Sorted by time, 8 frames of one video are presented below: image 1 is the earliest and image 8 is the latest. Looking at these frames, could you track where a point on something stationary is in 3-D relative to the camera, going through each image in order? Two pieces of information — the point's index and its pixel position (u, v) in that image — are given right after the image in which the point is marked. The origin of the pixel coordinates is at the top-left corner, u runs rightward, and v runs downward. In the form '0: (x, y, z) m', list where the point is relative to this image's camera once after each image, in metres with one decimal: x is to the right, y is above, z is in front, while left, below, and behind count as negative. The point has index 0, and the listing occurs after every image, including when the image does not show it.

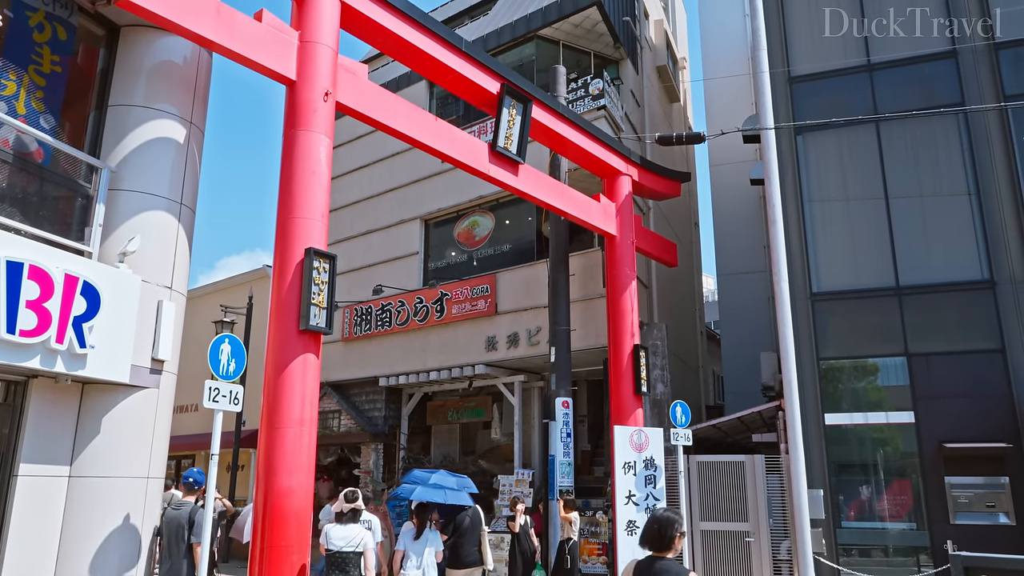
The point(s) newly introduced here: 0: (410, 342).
0: (-2.1, -1.1, +16.2) m
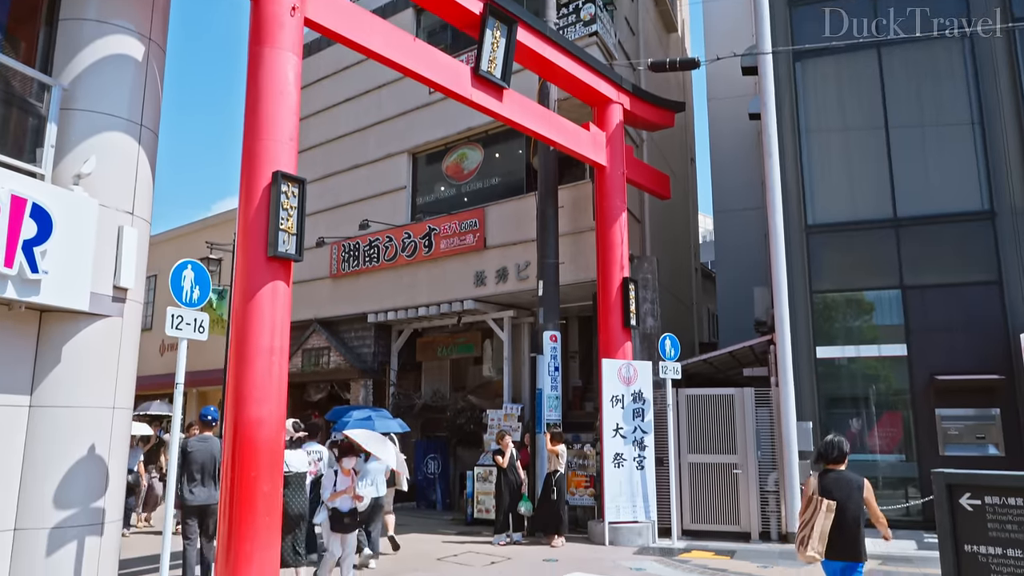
0: (-2.3, +0.2, +15.9) m
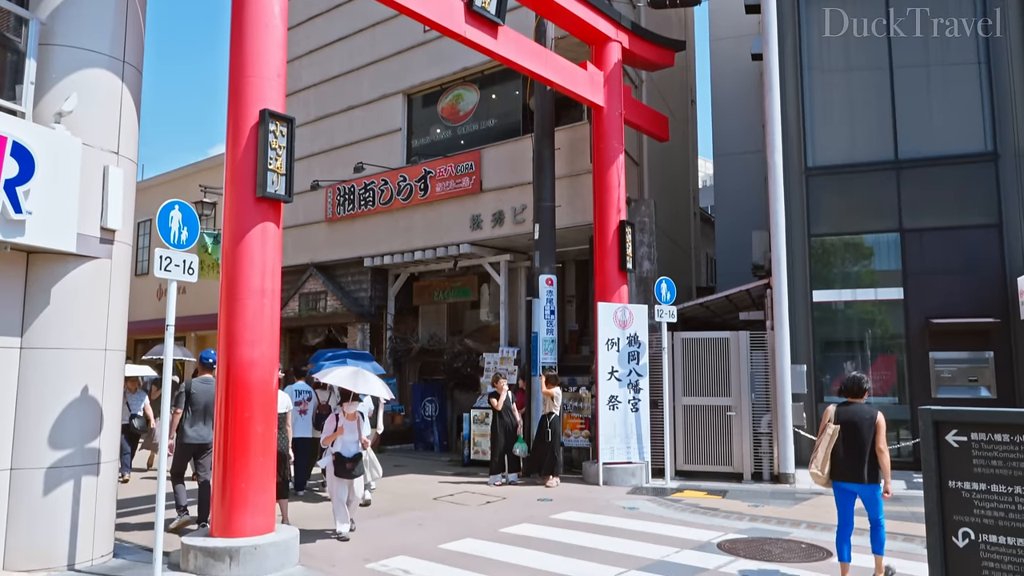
0: (-2.4, +1.4, +15.8) m
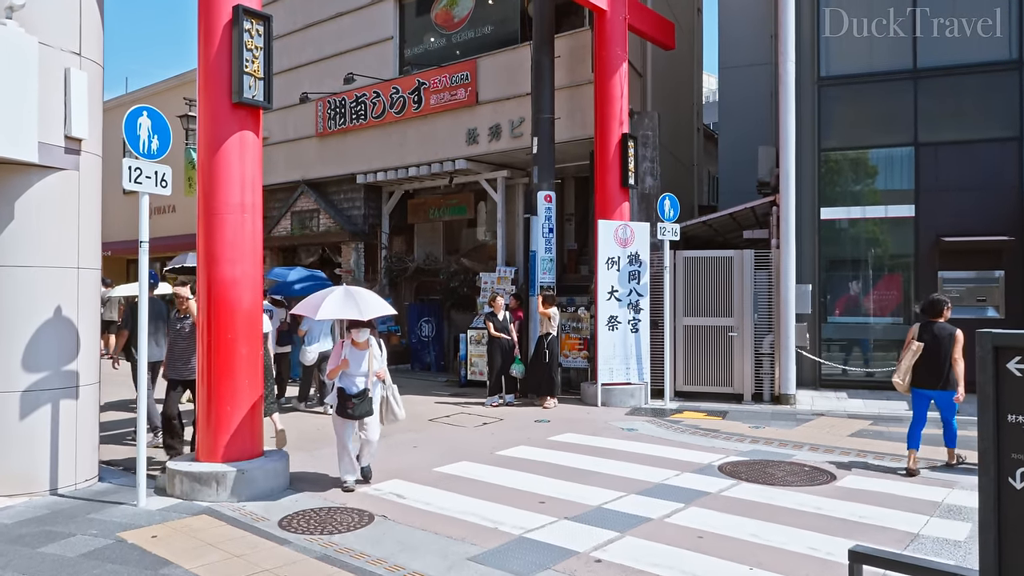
0: (-2.4, +3.0, +15.2) m
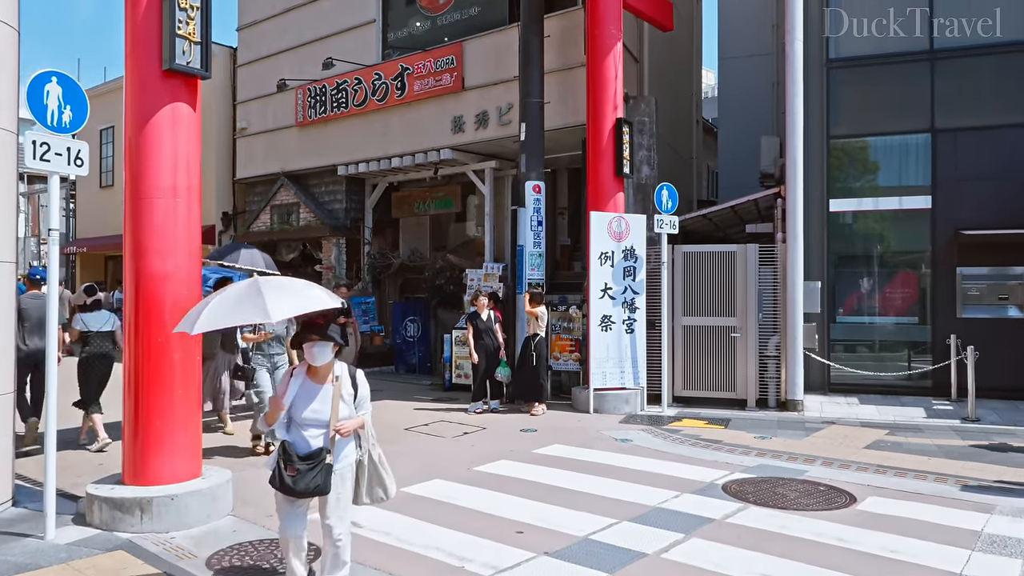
0: (-2.6, +3.0, +14.4) m
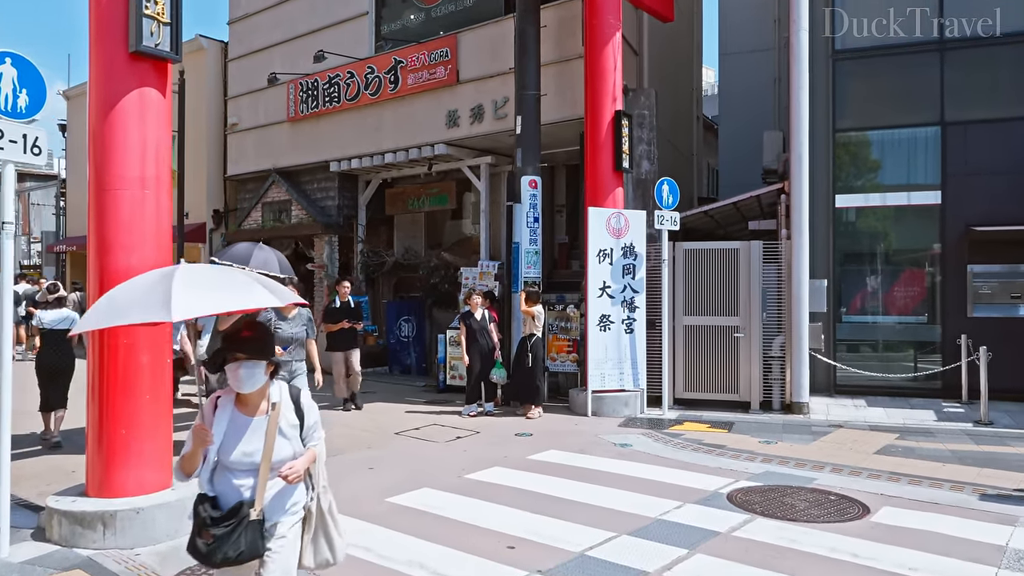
0: (-2.7, +3.1, +14.0) m
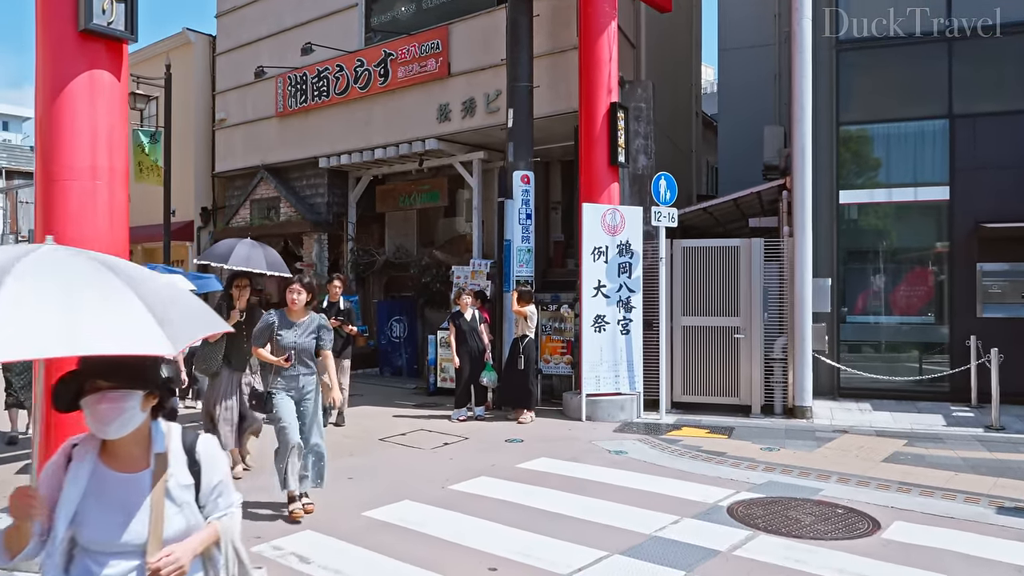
0: (-2.8, +3.1, +13.6) m
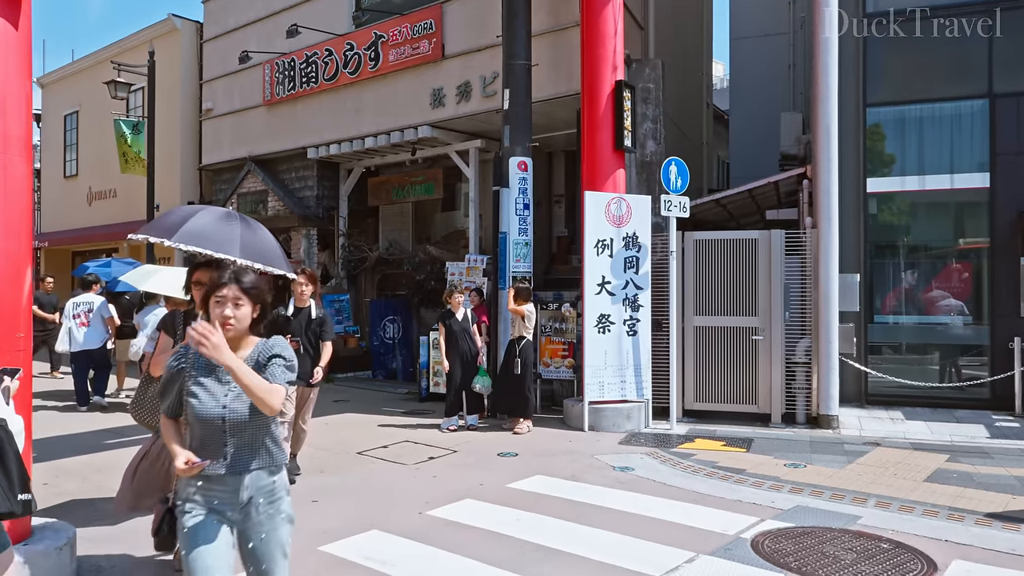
0: (-2.8, +3.1, +12.9) m
